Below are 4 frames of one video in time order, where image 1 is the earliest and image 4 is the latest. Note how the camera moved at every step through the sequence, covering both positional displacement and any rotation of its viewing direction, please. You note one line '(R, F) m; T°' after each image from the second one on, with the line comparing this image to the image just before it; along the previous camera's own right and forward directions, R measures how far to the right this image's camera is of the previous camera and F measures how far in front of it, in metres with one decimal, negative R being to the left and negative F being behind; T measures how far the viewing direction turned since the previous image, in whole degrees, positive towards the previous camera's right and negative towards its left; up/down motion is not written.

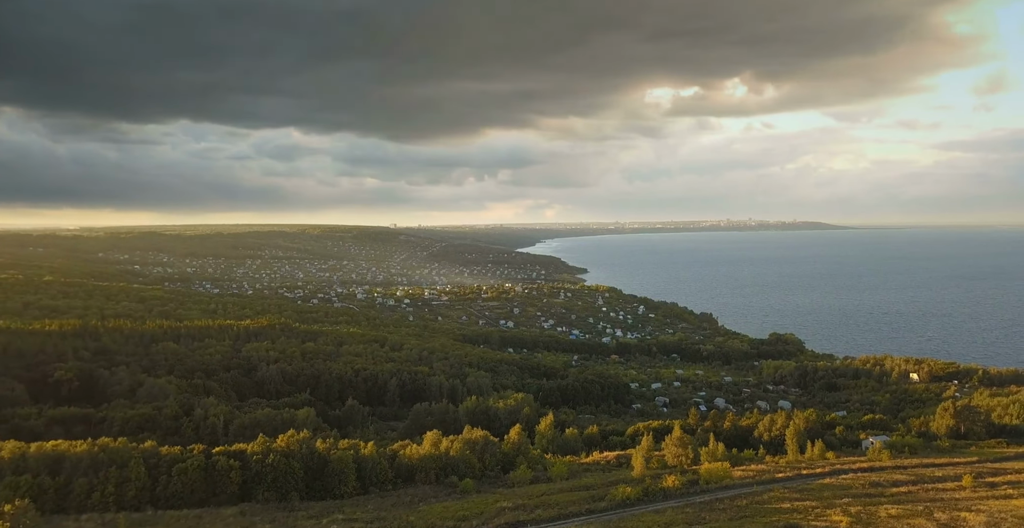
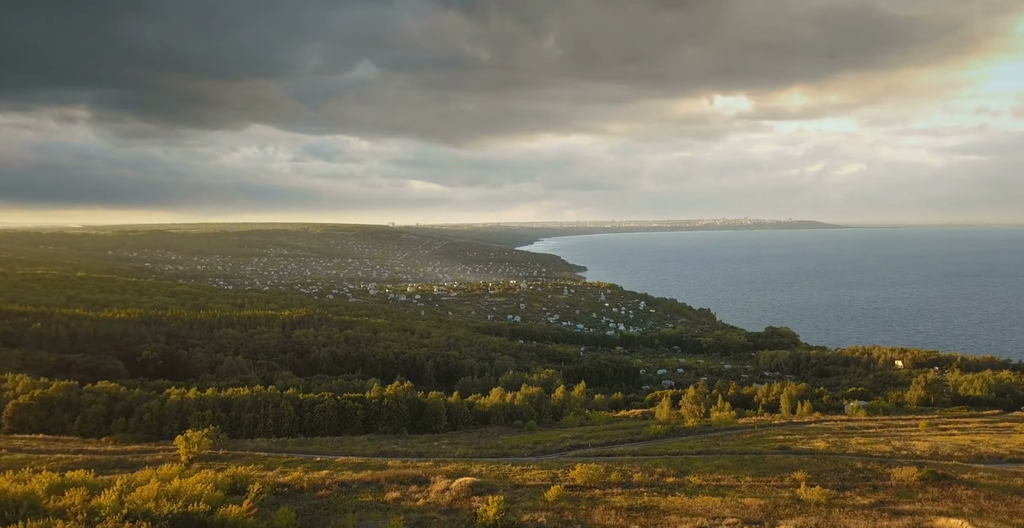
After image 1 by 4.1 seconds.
(-2.7, -8.2) m; 0°
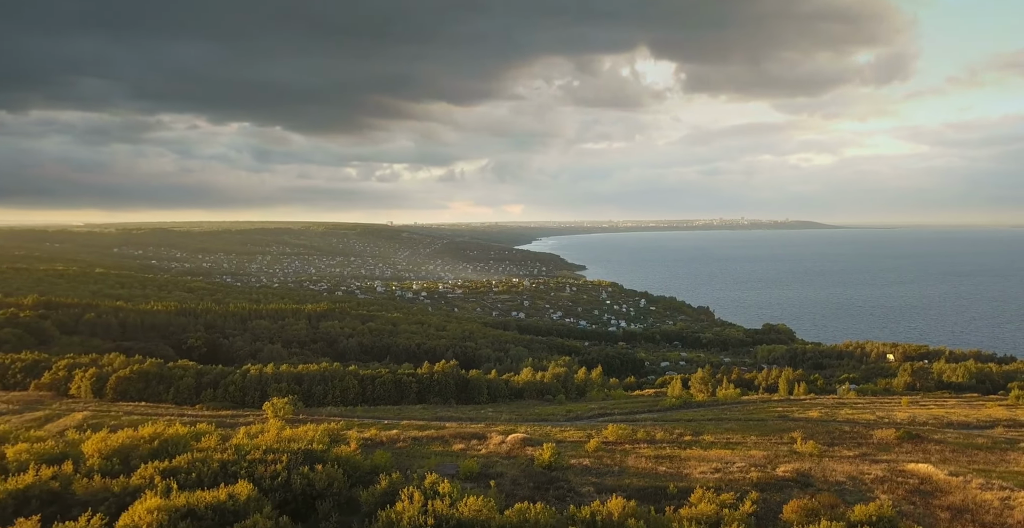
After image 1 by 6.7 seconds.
(-1.9, -5.1) m; 0°
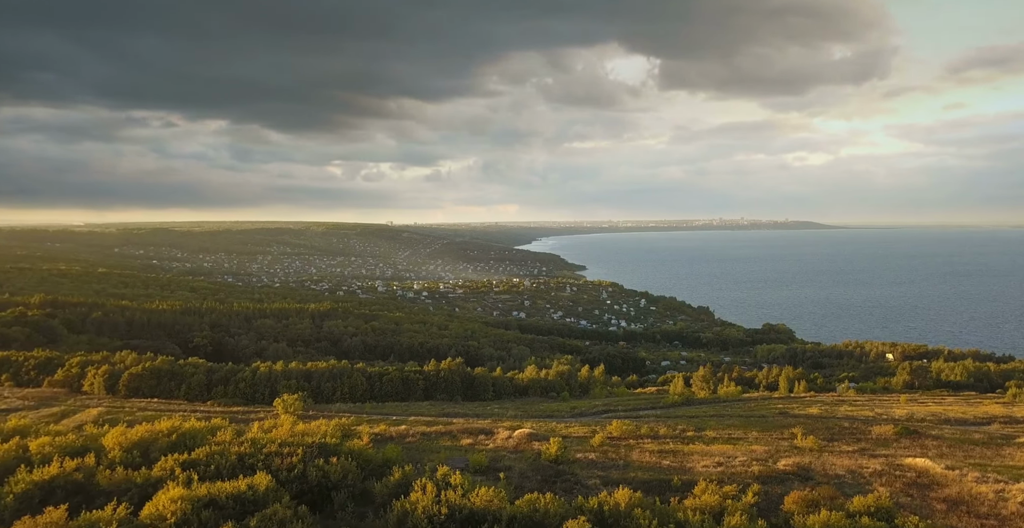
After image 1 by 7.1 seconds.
(-0.3, -0.7) m; 0°
